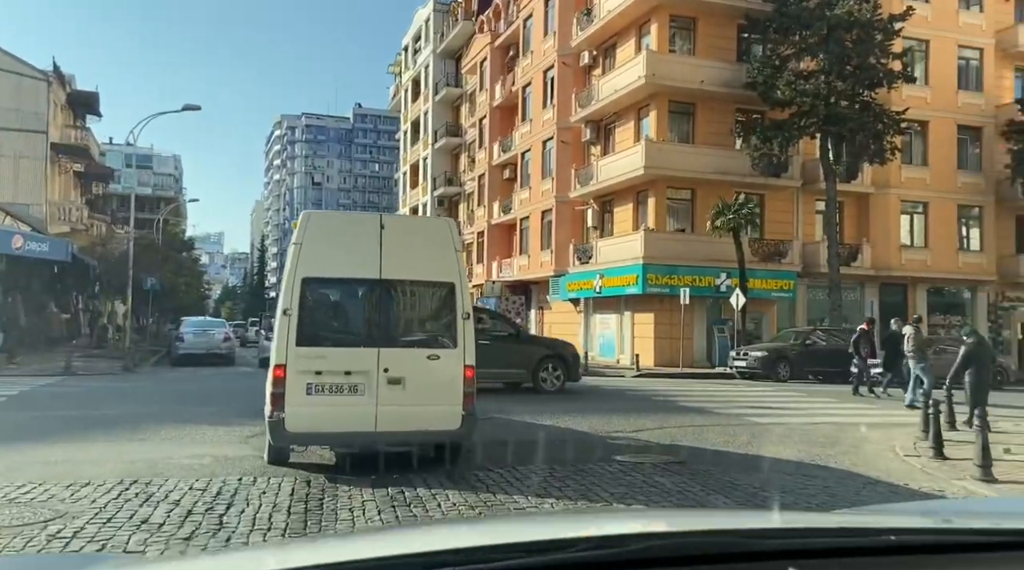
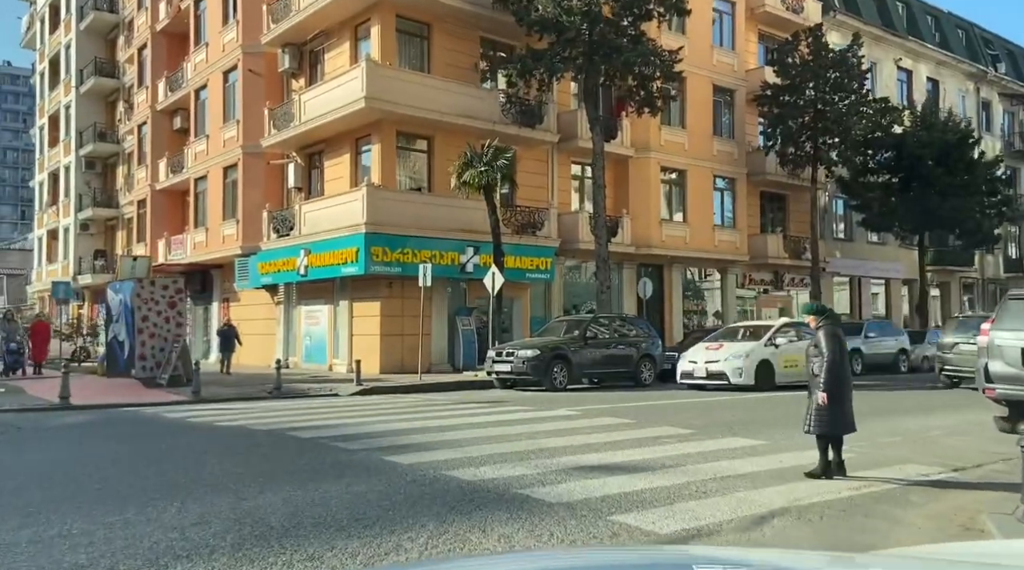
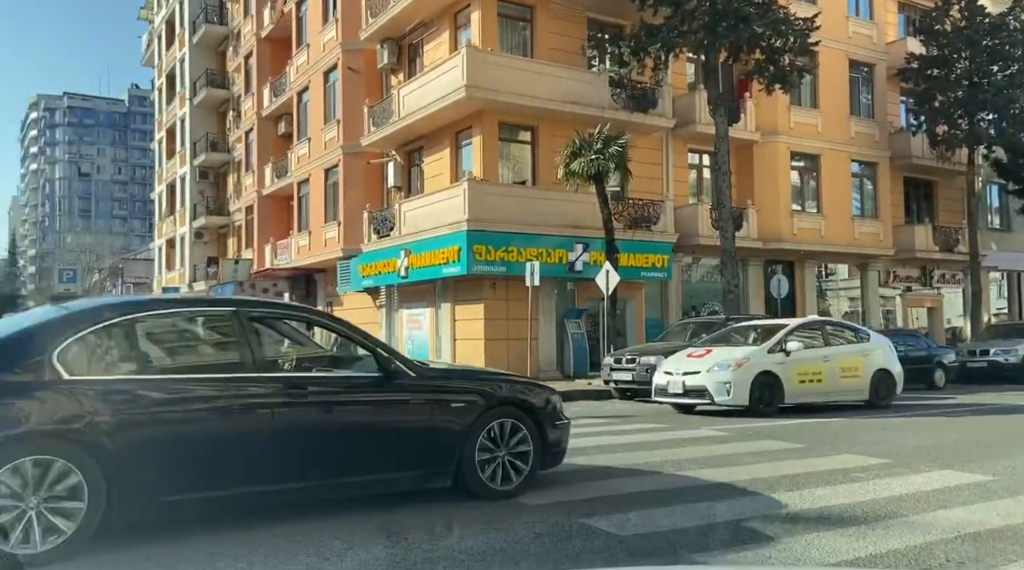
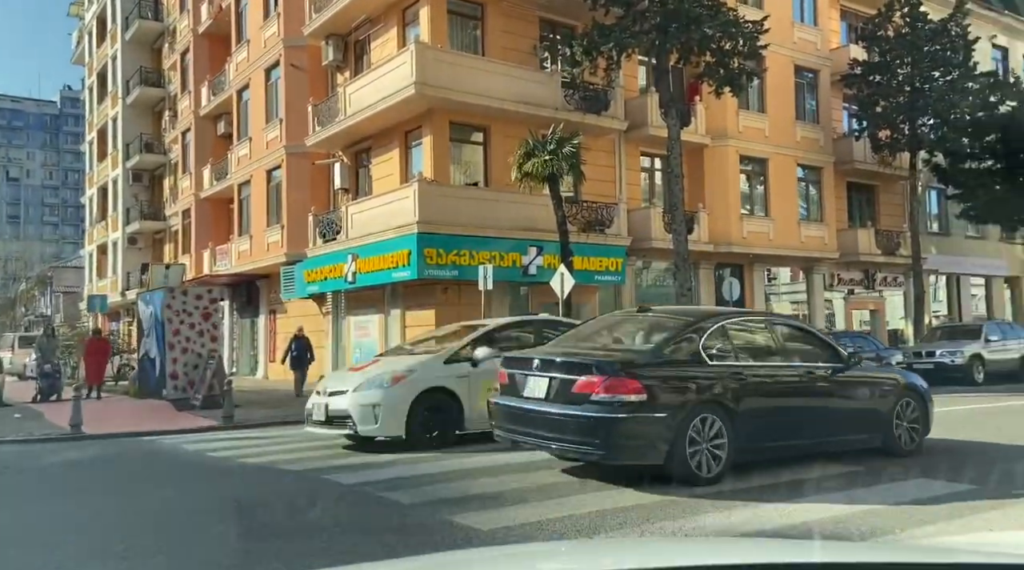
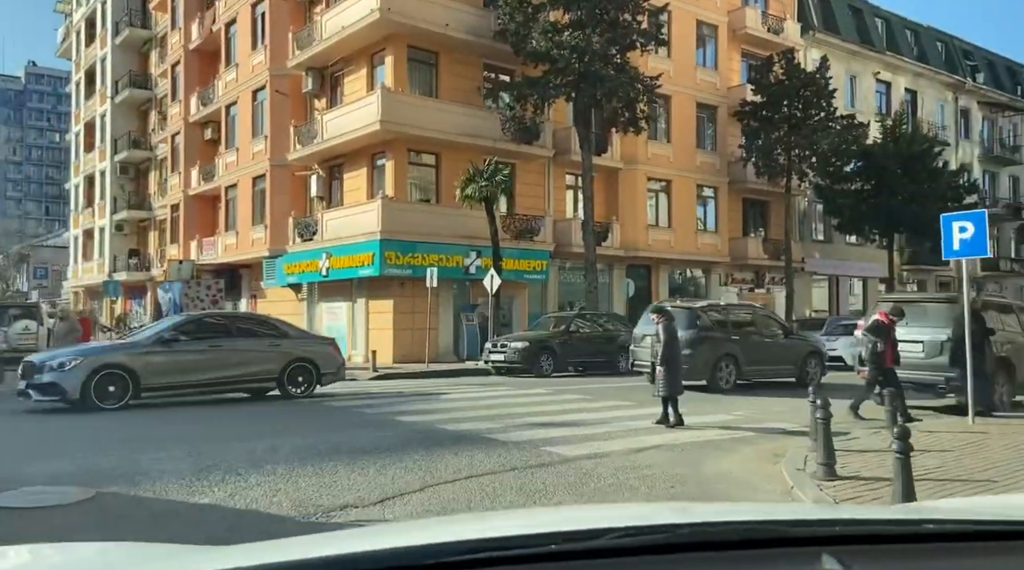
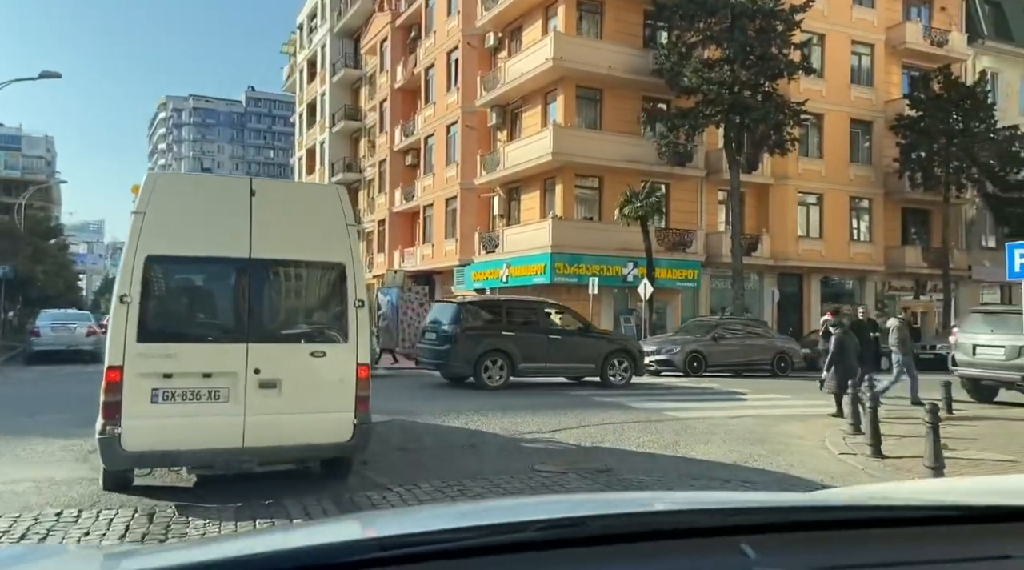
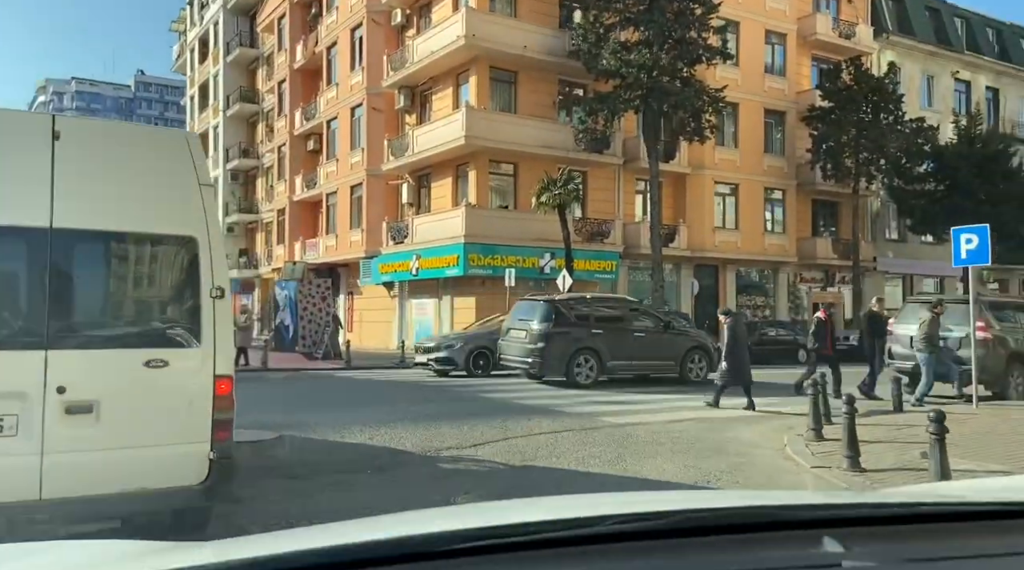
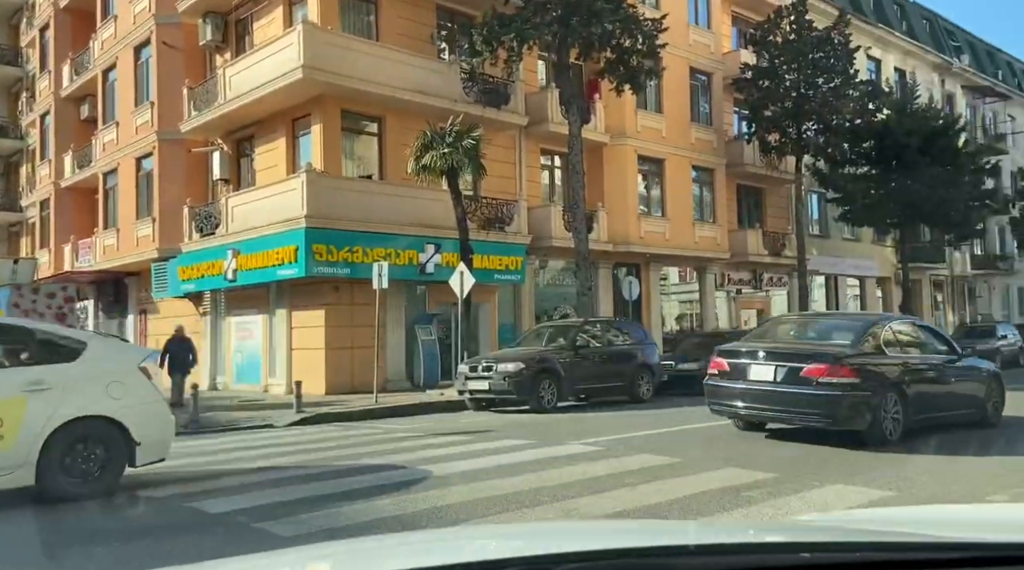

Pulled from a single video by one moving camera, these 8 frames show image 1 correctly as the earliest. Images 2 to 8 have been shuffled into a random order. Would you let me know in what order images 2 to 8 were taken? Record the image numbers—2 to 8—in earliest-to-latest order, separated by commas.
6, 7, 5, 2, 3, 4, 8
